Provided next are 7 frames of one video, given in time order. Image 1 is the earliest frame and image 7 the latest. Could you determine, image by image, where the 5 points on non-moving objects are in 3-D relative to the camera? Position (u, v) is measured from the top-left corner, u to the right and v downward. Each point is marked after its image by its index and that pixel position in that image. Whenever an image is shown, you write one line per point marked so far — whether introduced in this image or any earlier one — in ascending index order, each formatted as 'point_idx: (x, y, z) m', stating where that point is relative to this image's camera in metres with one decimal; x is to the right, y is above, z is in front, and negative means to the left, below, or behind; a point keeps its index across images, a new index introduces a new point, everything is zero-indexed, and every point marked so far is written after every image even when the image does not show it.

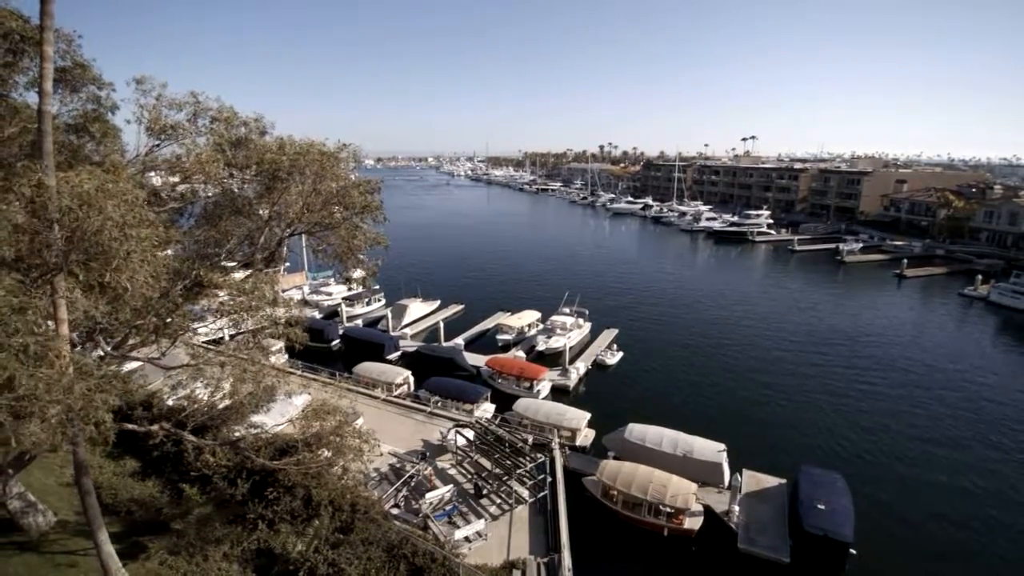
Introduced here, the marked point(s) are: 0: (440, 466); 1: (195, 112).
0: (-2.7, -6.7, +19.3) m
1: (-7.9, +4.3, +12.6) m
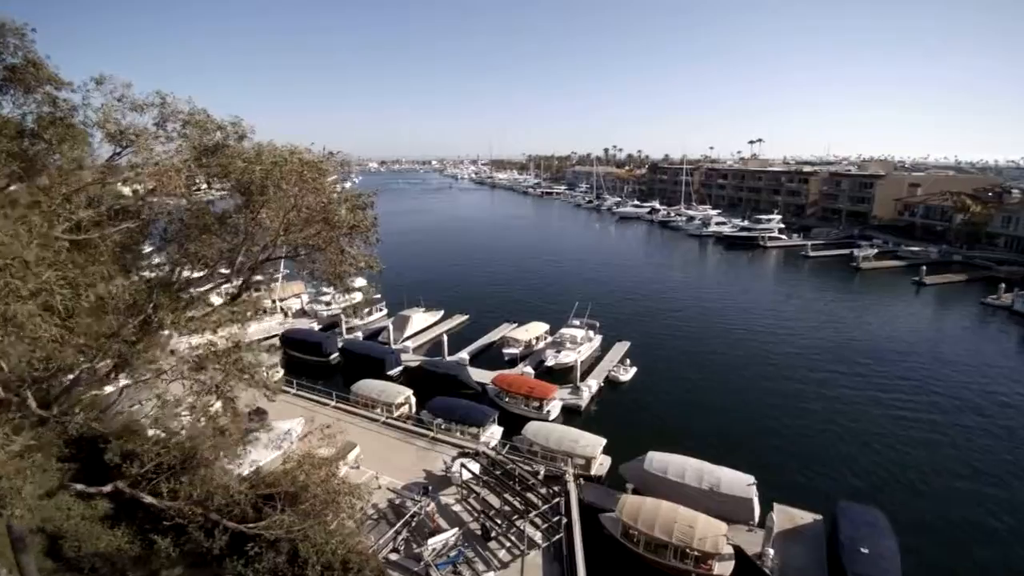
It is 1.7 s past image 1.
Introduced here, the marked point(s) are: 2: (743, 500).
0: (-2.3, -7.4, +17.6) m
1: (-7.5, +3.7, +11.0) m
2: (+8.1, -7.5, +18.0) m
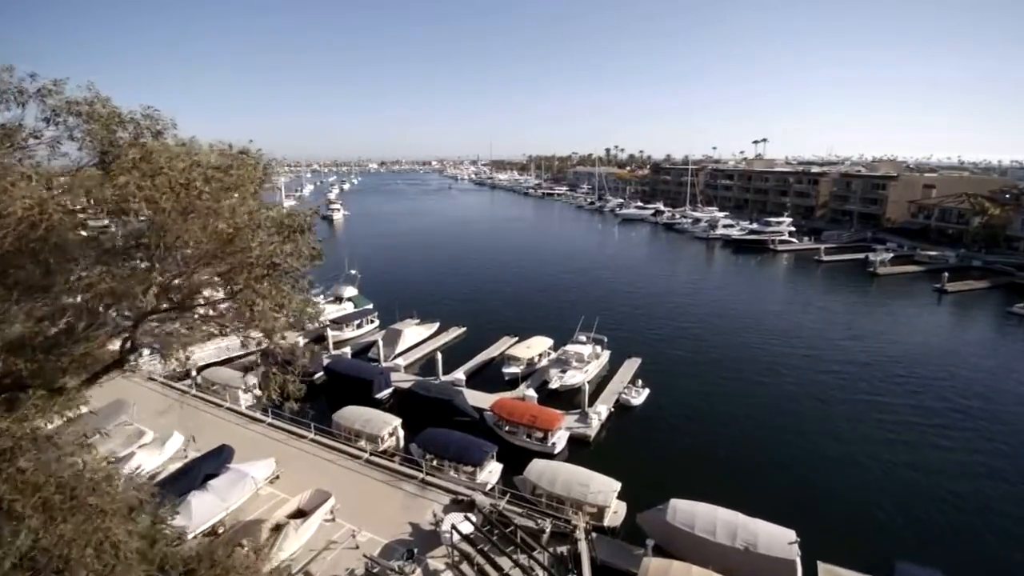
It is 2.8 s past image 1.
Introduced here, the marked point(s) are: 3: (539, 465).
0: (-2.3, -8.1, +14.9) m
1: (-7.5, +3.0, +8.3) m
2: (+8.2, -8.2, +15.3) m
3: (+1.0, -6.7, +19.3) m
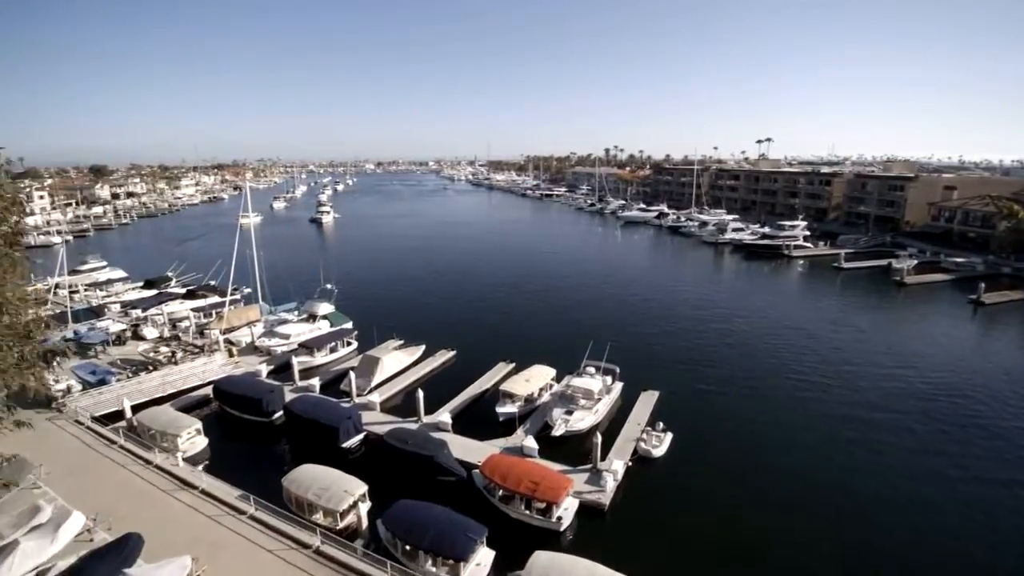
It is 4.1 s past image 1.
0: (-2.5, -9.3, +10.2) m
1: (-7.6, +1.8, +3.6) m
2: (+8.0, -9.4, +10.6) m
3: (+0.9, -7.9, +14.7) m
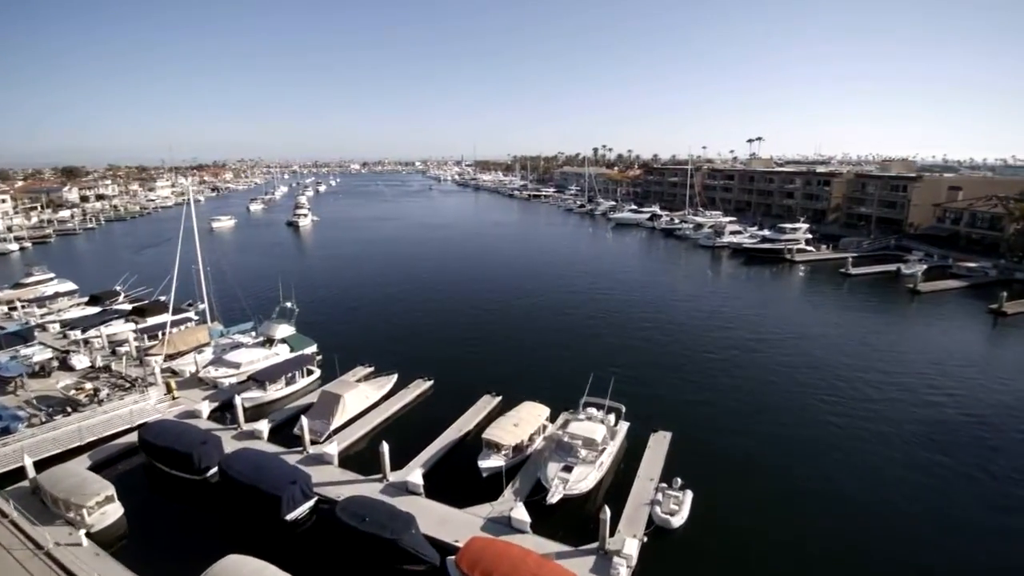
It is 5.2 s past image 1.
0: (-2.7, -10.4, +5.8) m
1: (-7.8, +0.6, -1.0) m
2: (+7.8, -10.4, +6.5) m
3: (+0.5, -9.0, +10.3) m
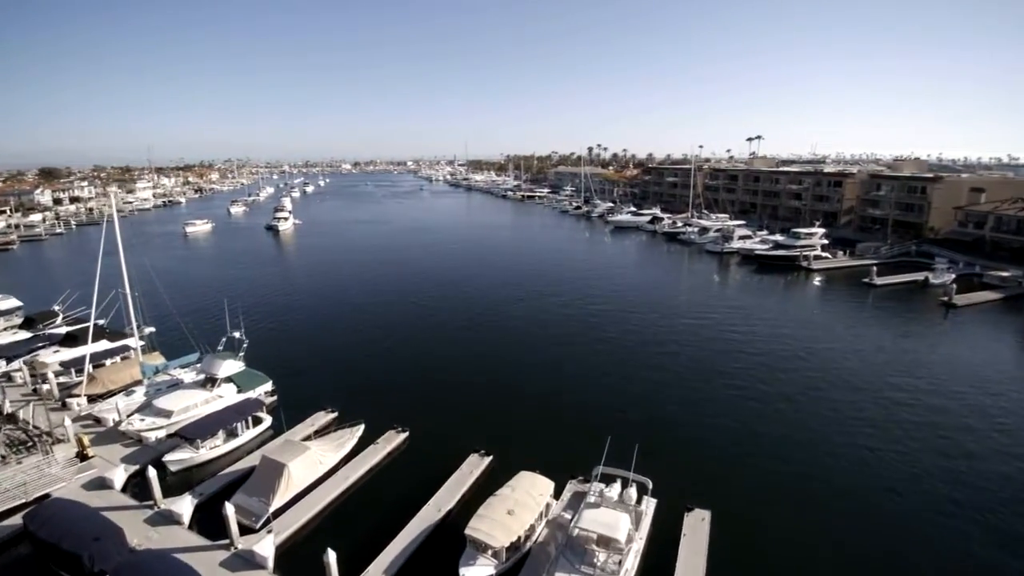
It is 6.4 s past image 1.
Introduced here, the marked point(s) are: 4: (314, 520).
0: (-2.7, -11.9, +0.5) m
1: (-7.8, -0.9, -6.3) m
2: (+7.8, -11.8, +1.3) m
3: (+0.5, -10.4, +5.1) m
4: (-7.0, -8.4, +18.5) m
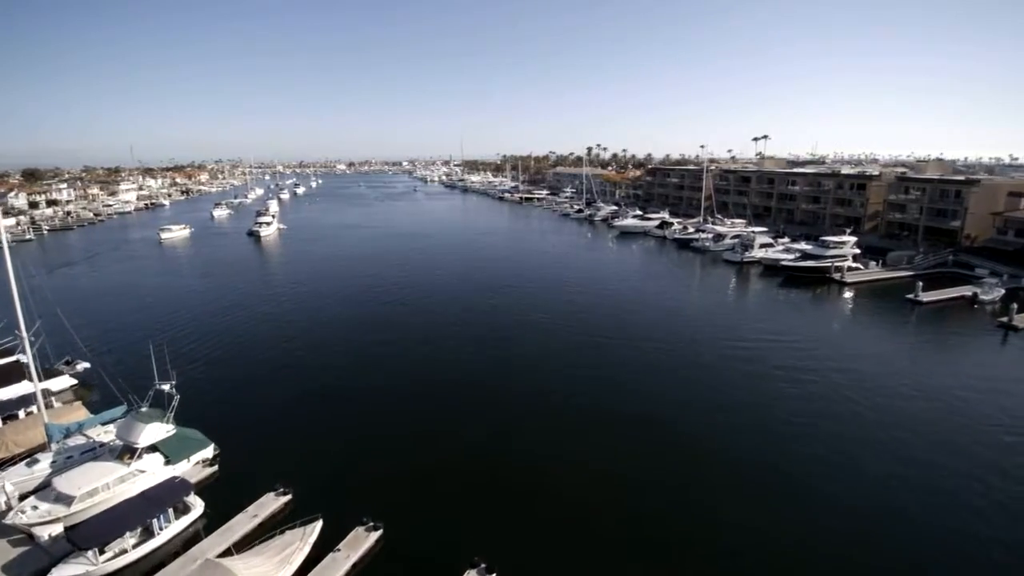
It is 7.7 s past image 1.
0: (-2.1, -13.5, -5.3) m
1: (-7.2, -2.5, -12.1) m
2: (+8.4, -13.5, -4.4) m
3: (+1.0, -12.1, -0.6) m
4: (-6.5, -10.1, +12.6) m
